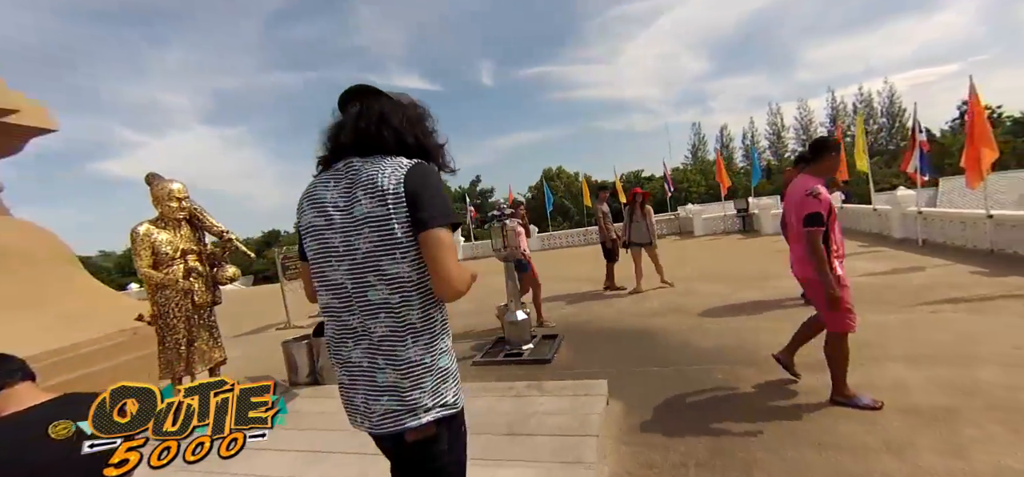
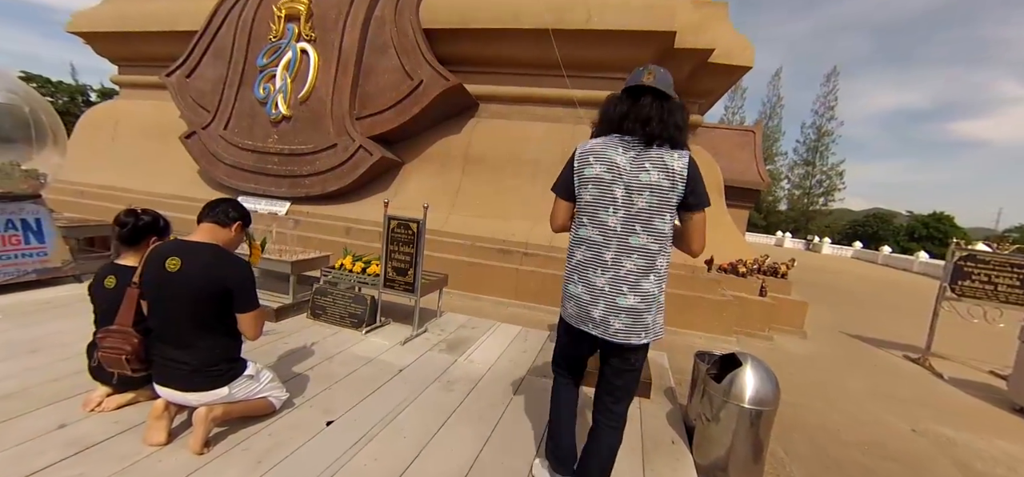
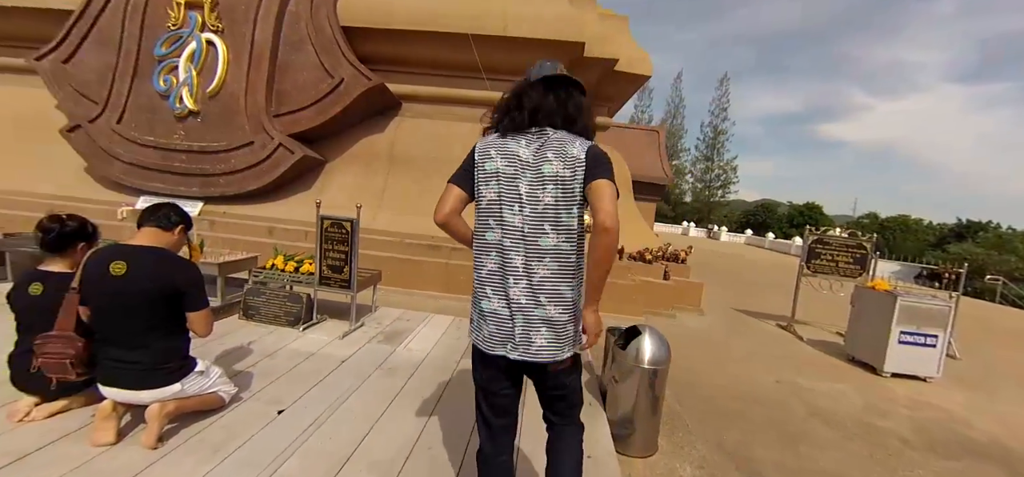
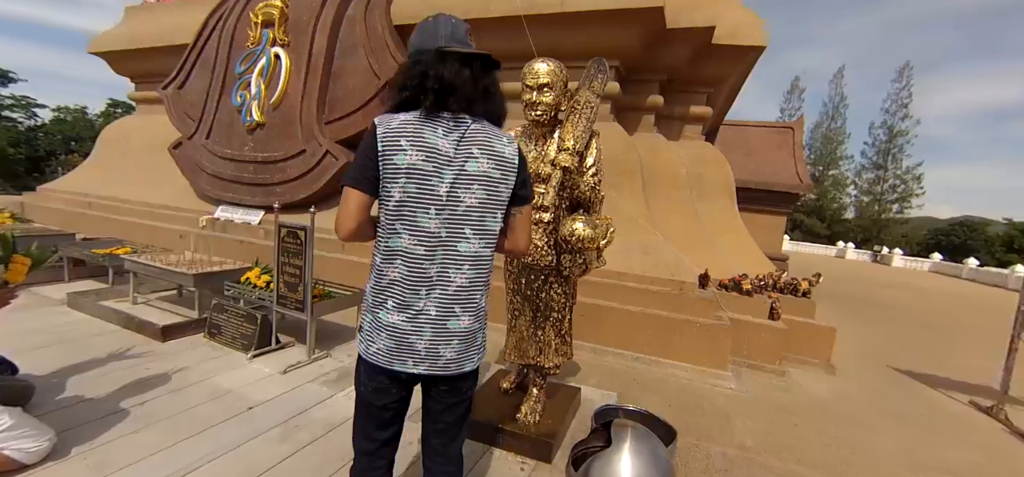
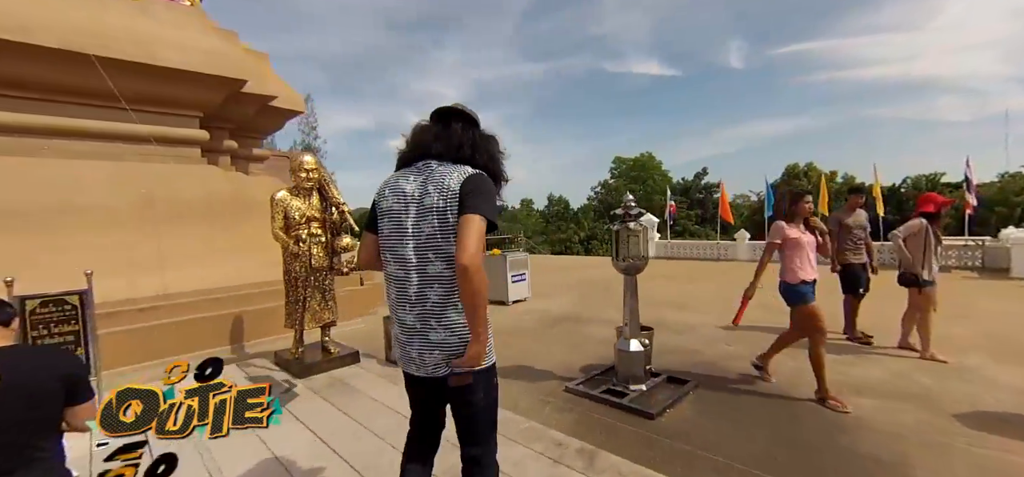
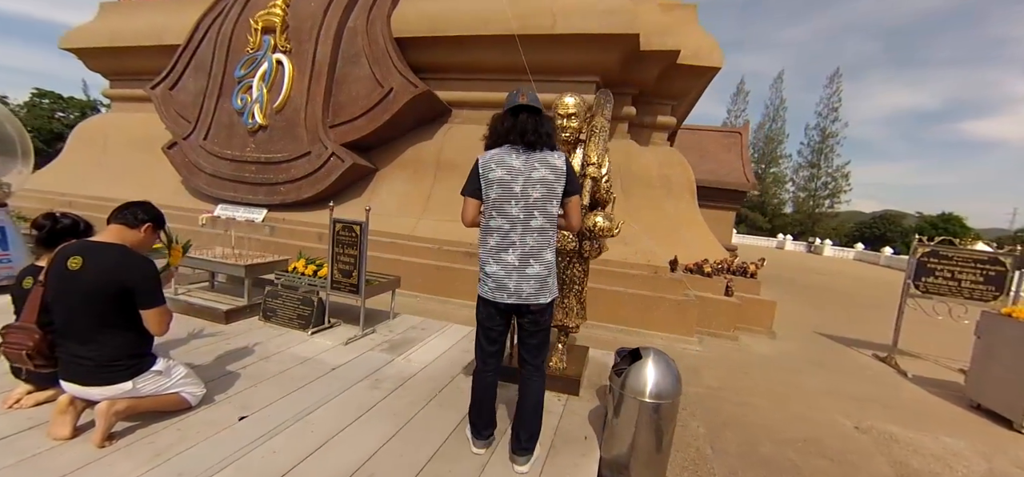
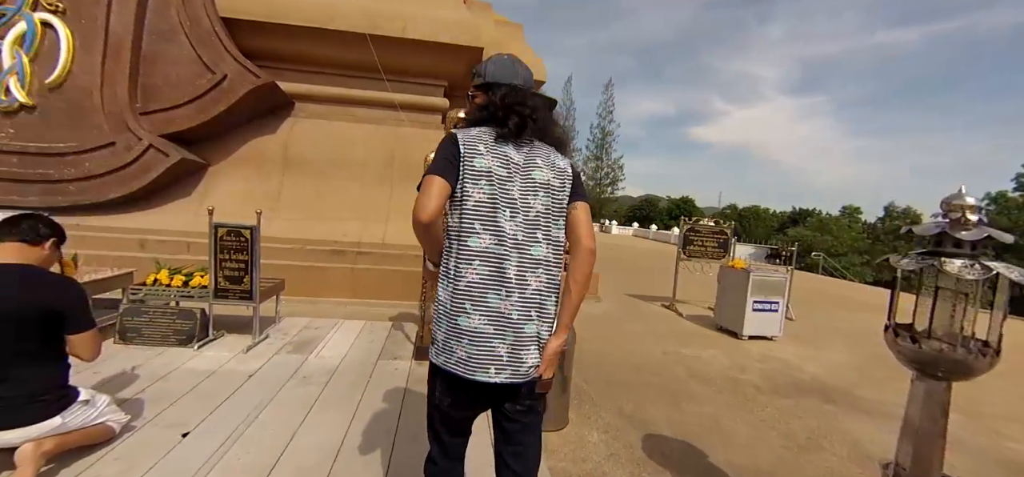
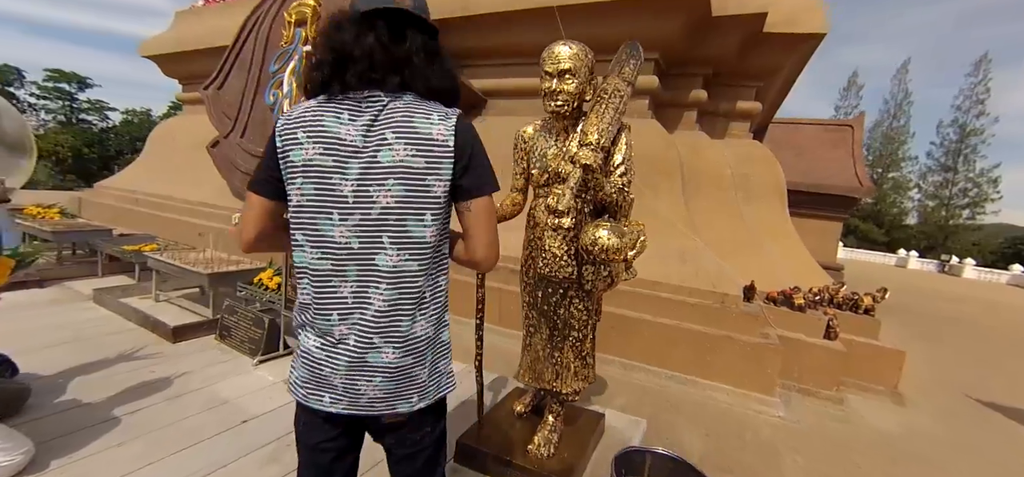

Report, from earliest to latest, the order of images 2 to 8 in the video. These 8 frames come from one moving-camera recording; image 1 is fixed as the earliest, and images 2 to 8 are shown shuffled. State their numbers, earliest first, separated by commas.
5, 7, 3, 2, 6, 4, 8
